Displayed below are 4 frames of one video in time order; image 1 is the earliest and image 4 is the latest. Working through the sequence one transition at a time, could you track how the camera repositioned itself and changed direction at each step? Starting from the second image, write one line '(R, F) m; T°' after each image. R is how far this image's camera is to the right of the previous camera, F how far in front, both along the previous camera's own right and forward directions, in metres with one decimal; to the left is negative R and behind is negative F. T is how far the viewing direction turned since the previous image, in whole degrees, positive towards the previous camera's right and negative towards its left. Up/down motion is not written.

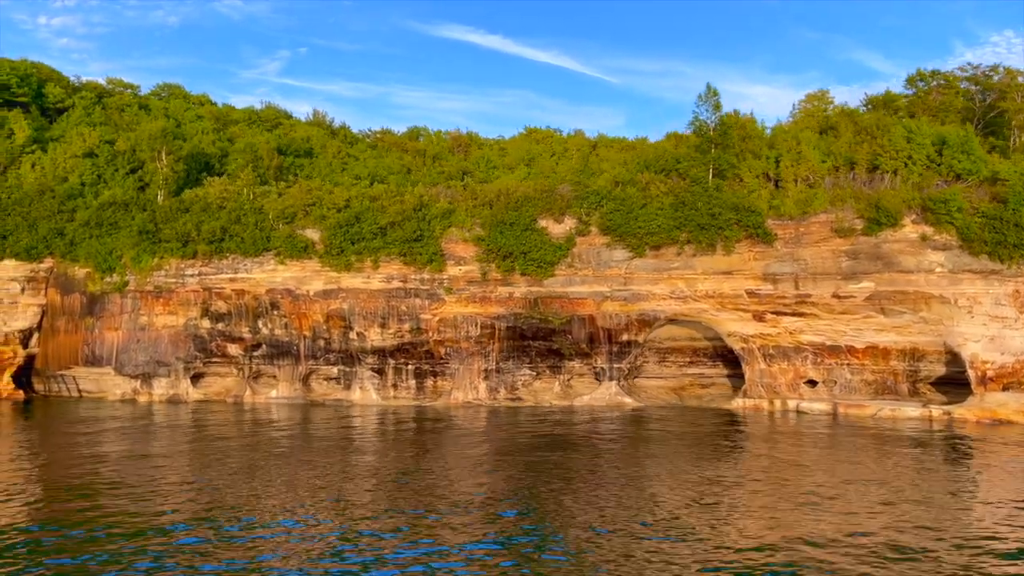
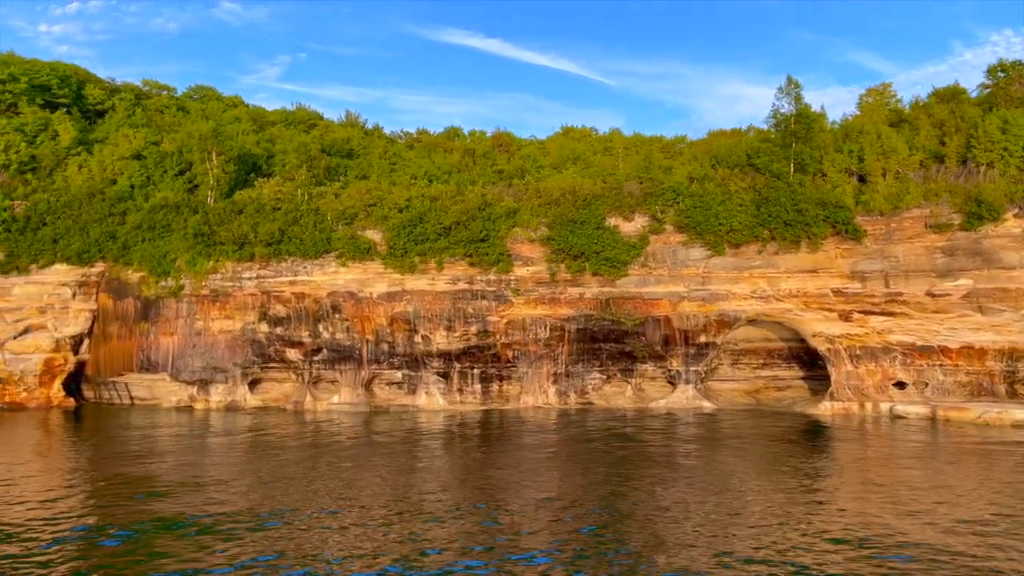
(-2.5, +0.9) m; 0°
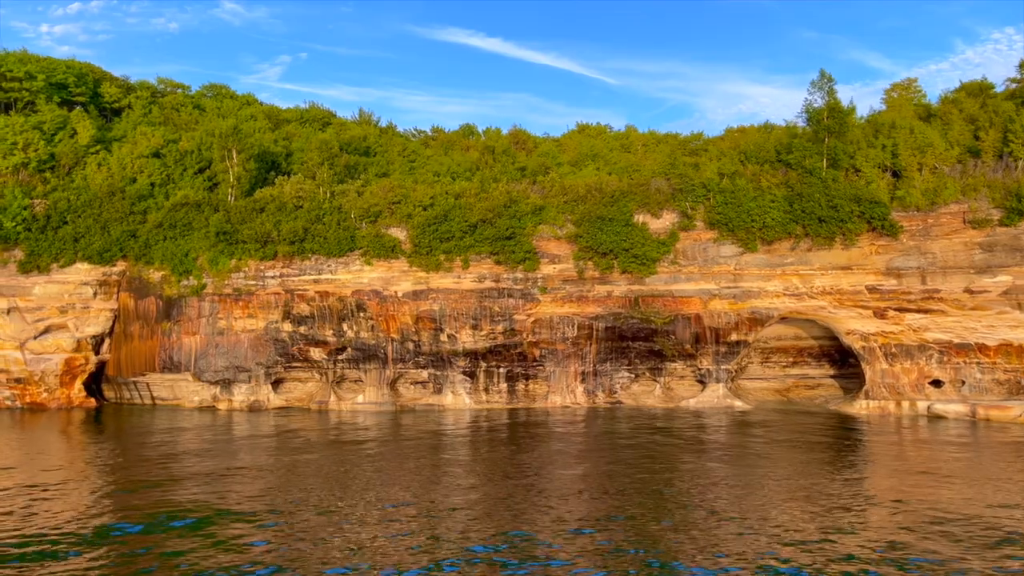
(-0.9, +0.3) m; 0°
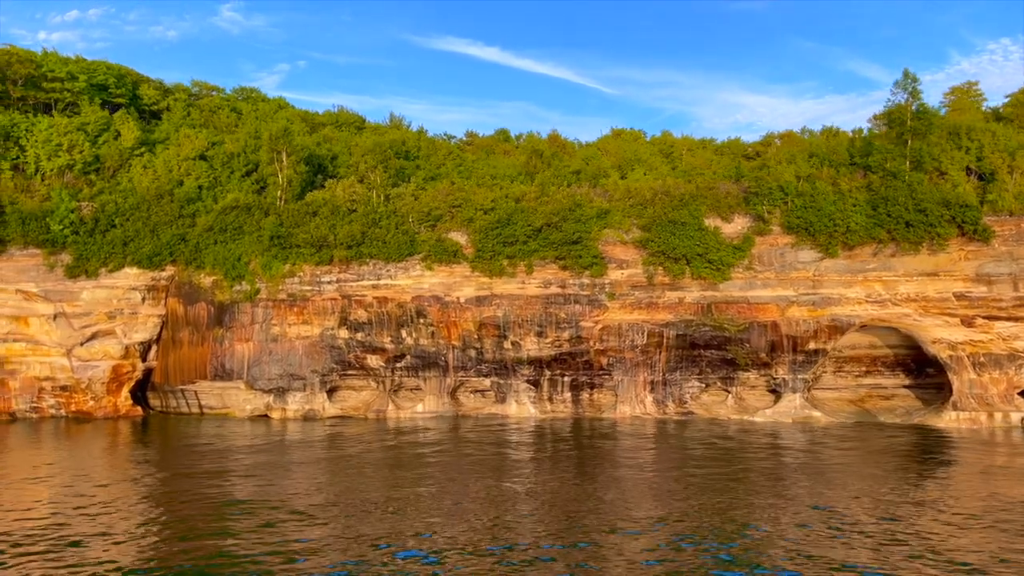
(-2.4, +0.9) m; 0°
